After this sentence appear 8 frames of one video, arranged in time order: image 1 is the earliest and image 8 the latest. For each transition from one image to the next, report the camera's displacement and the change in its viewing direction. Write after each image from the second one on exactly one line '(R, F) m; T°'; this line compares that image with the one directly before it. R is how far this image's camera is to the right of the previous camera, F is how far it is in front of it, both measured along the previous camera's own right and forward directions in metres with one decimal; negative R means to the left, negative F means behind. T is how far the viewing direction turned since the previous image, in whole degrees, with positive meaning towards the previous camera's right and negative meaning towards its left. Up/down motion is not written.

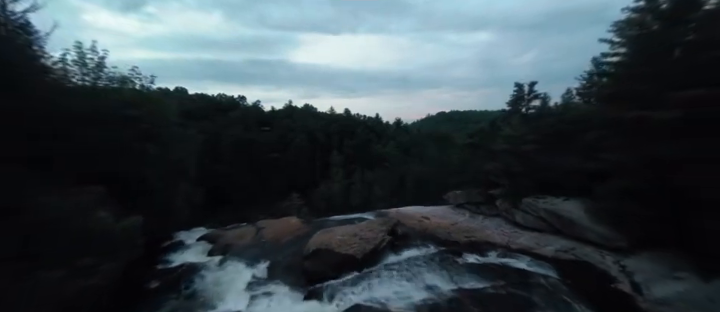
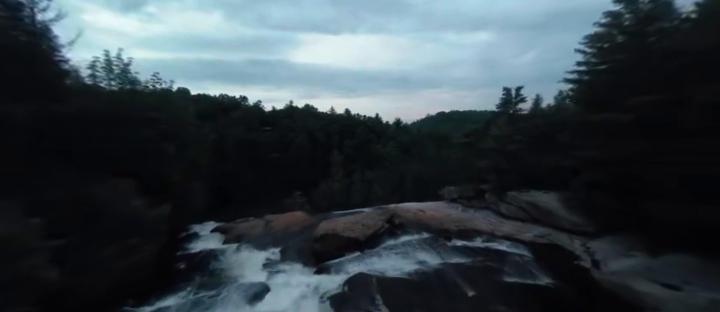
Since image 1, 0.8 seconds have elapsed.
(-0.1, -1.5) m; 0°
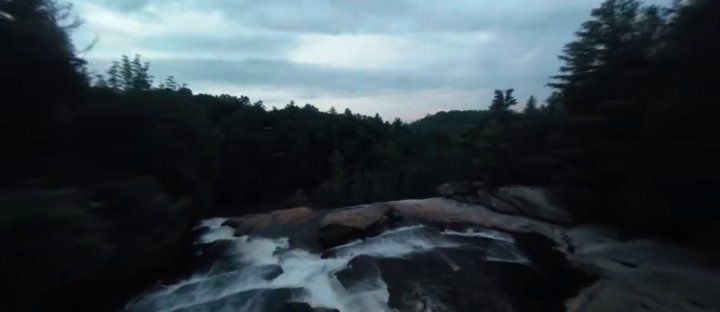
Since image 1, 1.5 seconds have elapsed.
(-0.1, -1.2) m; 0°
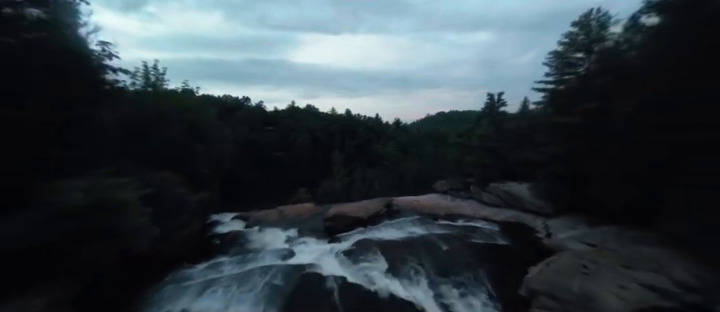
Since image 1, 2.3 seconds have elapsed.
(-0.1, -1.5) m; 0°
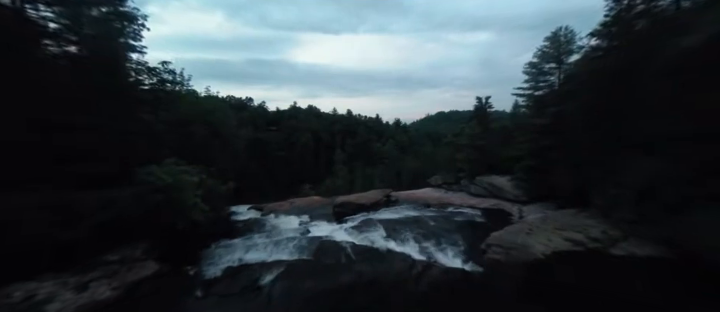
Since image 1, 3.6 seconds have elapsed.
(-0.2, -2.5) m; 0°
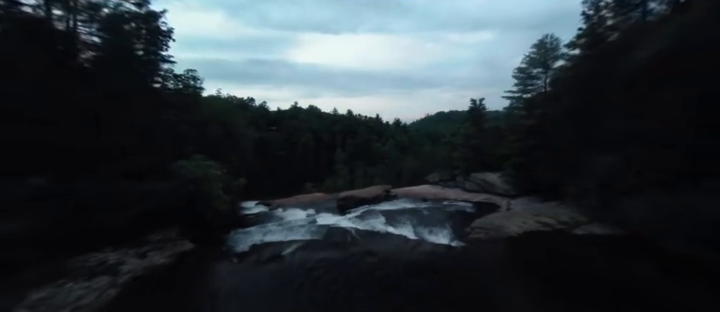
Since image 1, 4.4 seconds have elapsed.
(-0.1, -1.5) m; 0°
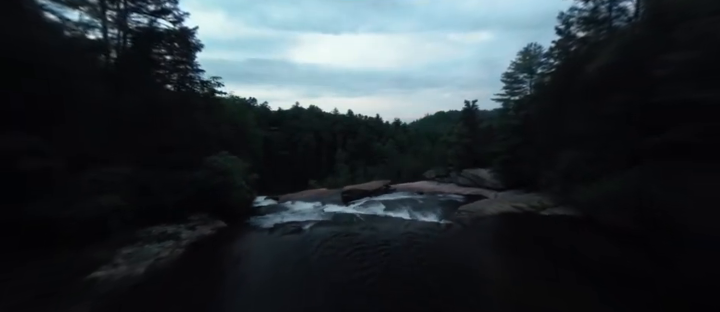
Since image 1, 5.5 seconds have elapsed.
(-0.1, -1.9) m; 0°
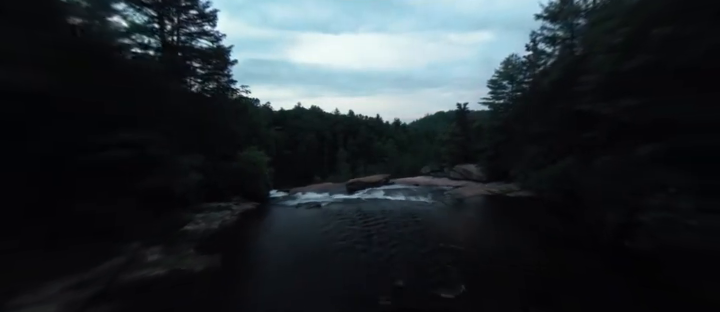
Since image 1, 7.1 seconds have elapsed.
(-0.2, -3.0) m; 0°
